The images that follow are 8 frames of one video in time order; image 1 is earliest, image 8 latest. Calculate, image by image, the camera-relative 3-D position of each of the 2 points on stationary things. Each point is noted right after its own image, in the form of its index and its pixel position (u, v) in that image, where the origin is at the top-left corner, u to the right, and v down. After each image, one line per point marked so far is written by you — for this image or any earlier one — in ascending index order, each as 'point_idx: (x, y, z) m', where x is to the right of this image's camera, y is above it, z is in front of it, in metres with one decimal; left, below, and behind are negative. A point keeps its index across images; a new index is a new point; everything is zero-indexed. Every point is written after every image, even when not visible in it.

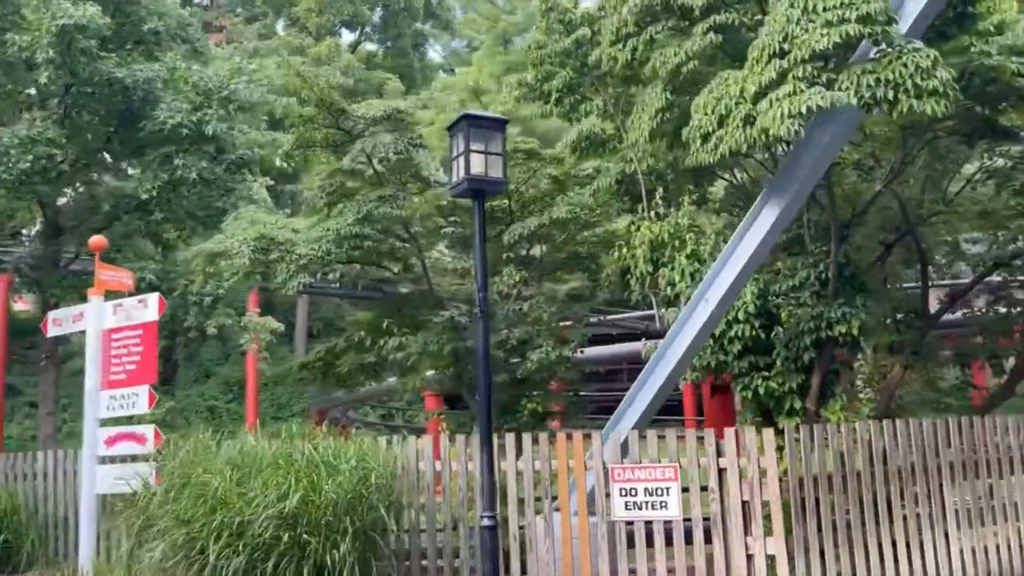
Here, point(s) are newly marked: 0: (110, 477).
0: (-3.9, -1.8, +8.3) m
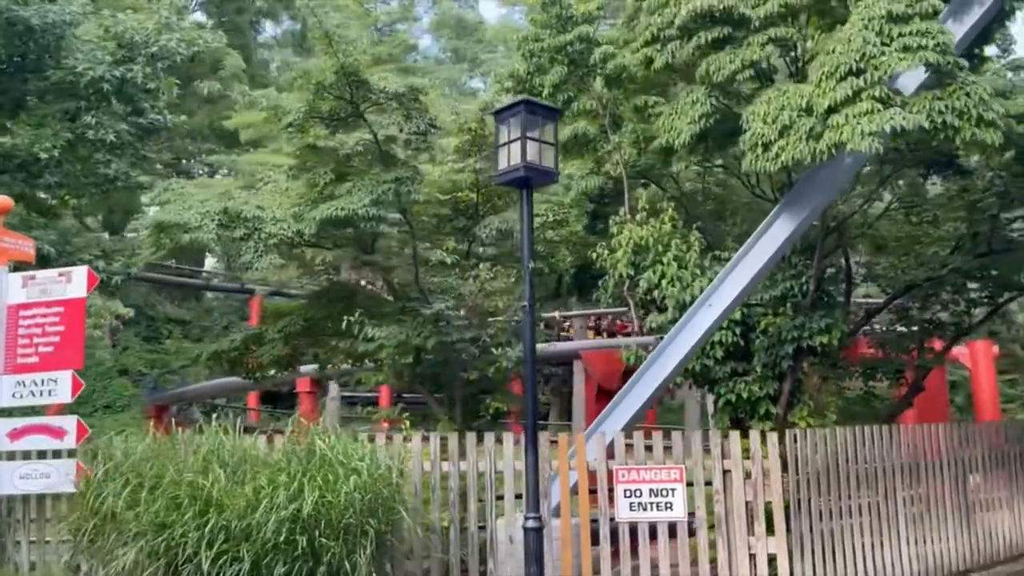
0: (-4.2, -1.6, +7.2) m
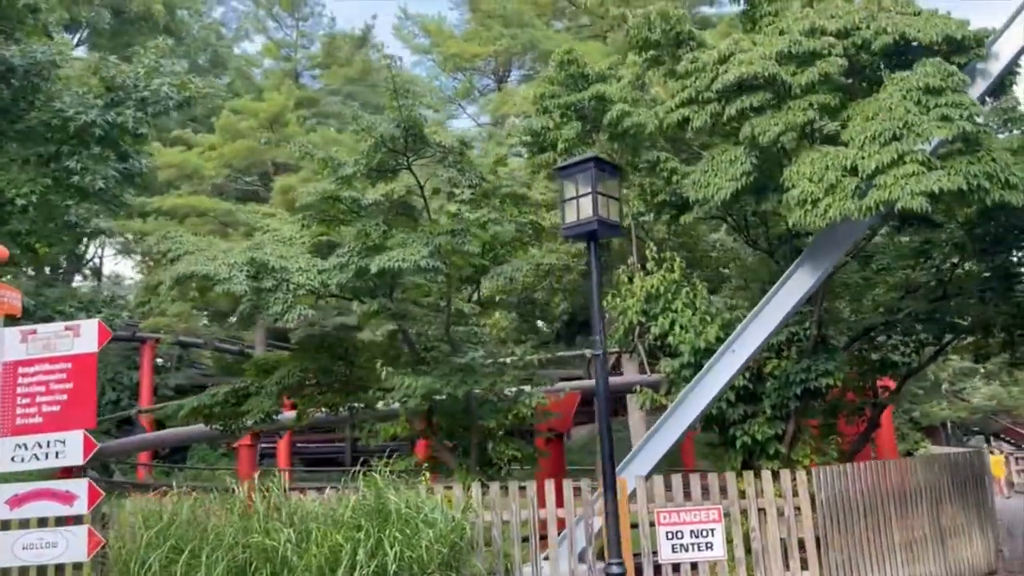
0: (-3.8, -2.0, +6.6) m
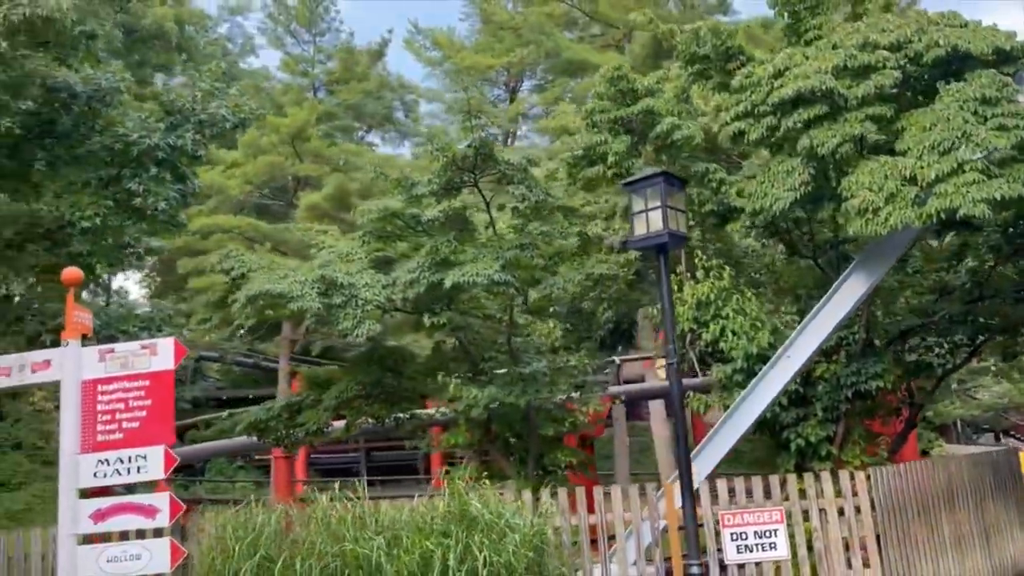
0: (-3.3, -2.2, +6.8) m
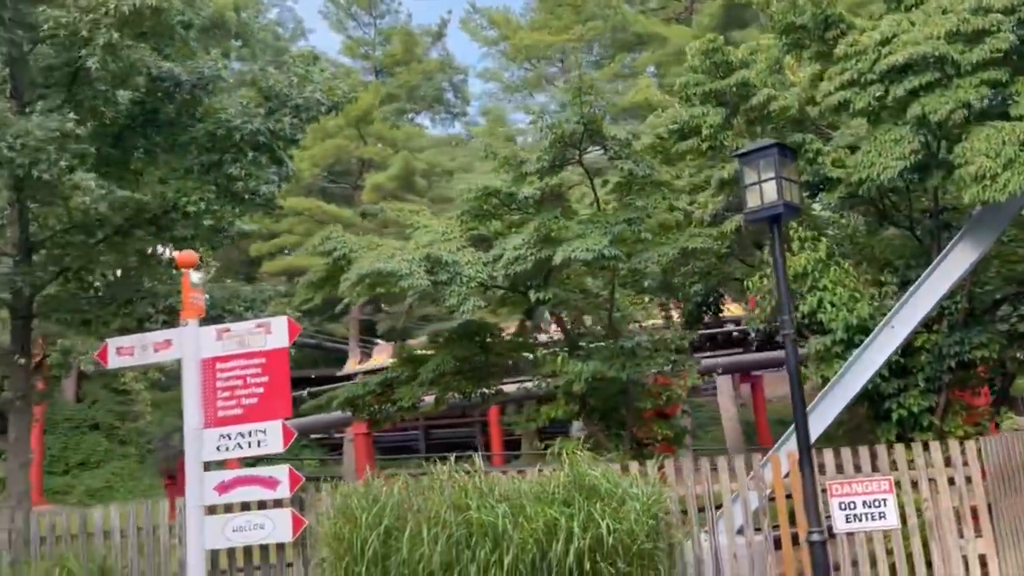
0: (-2.4, -2.0, +7.2) m
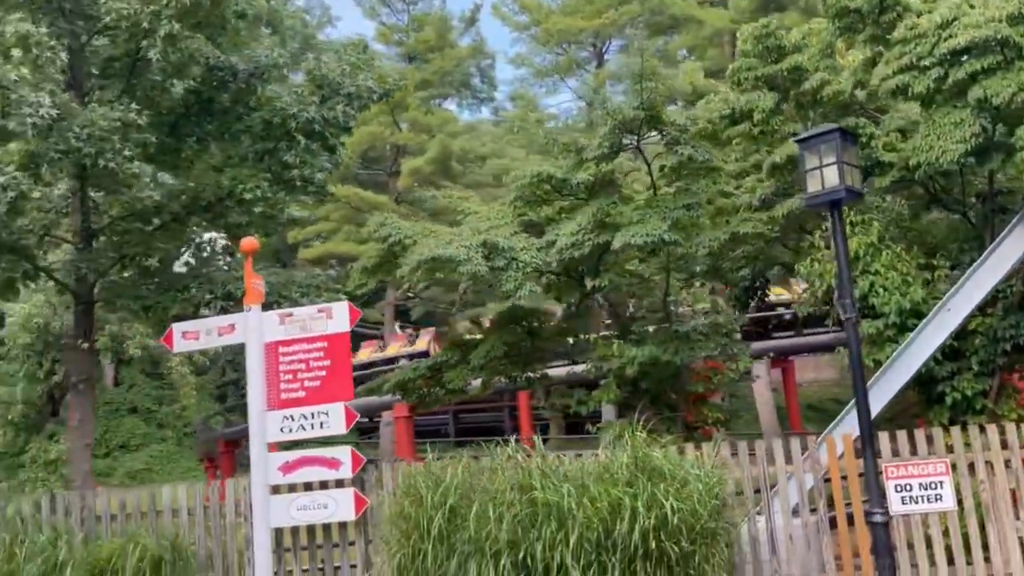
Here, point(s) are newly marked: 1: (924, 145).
0: (-1.9, -1.9, +7.4) m
1: (+3.5, +1.2, +7.4) m
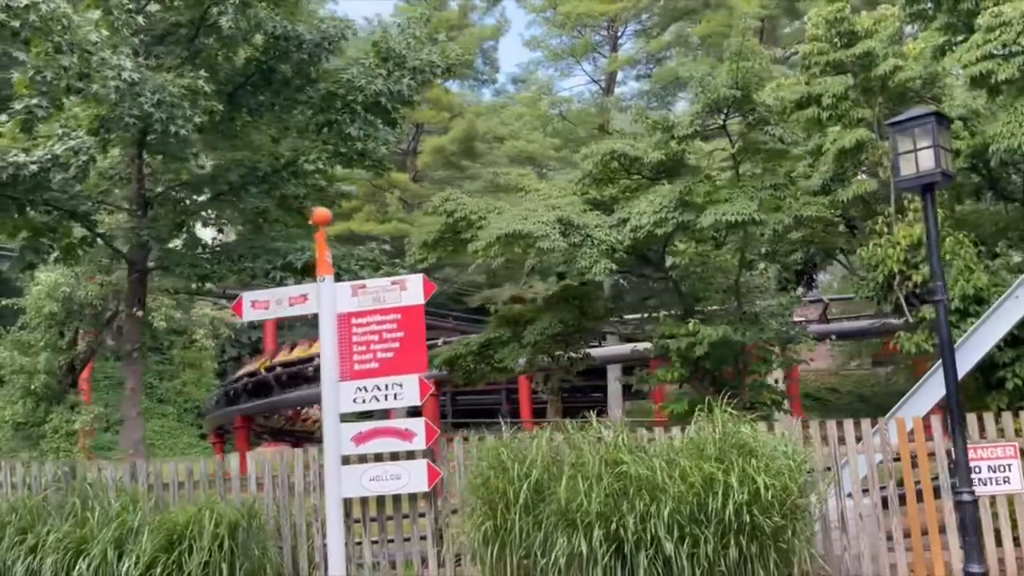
0: (-1.3, -1.6, +7.4) m
1: (+4.2, +1.3, +7.4) m
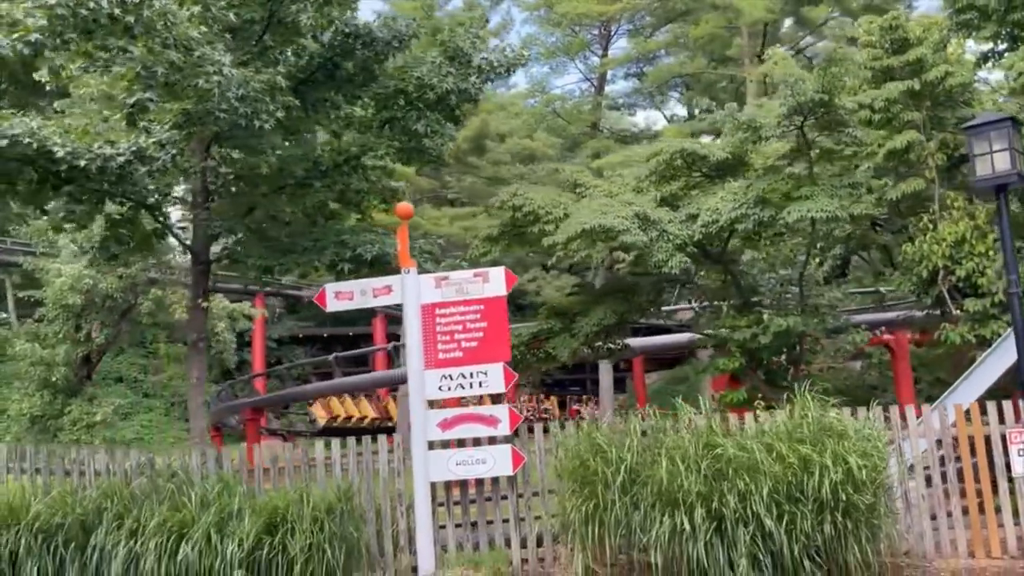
0: (-0.5, -1.6, +7.7) m
1: (+5.0, +1.4, +7.9) m
